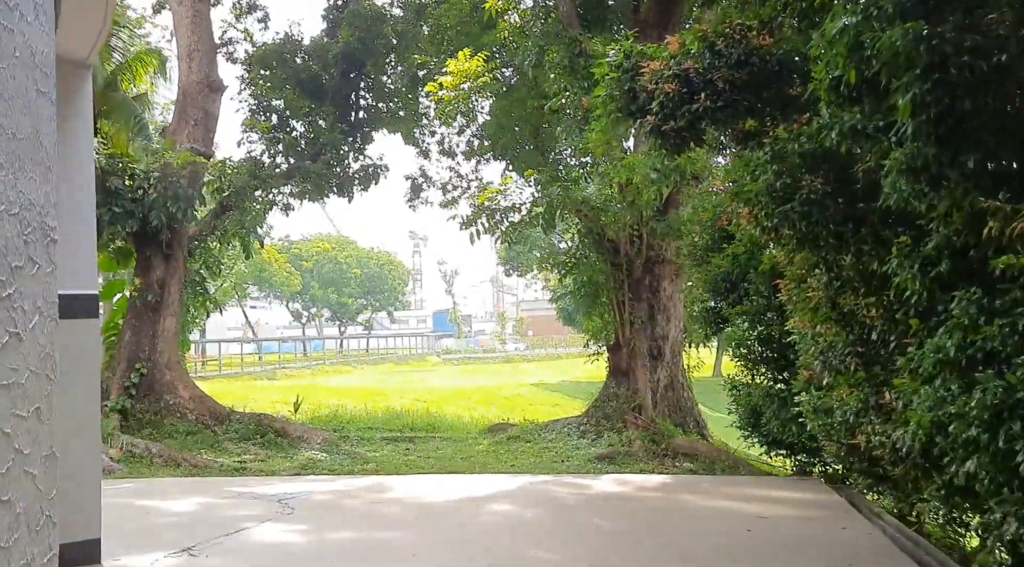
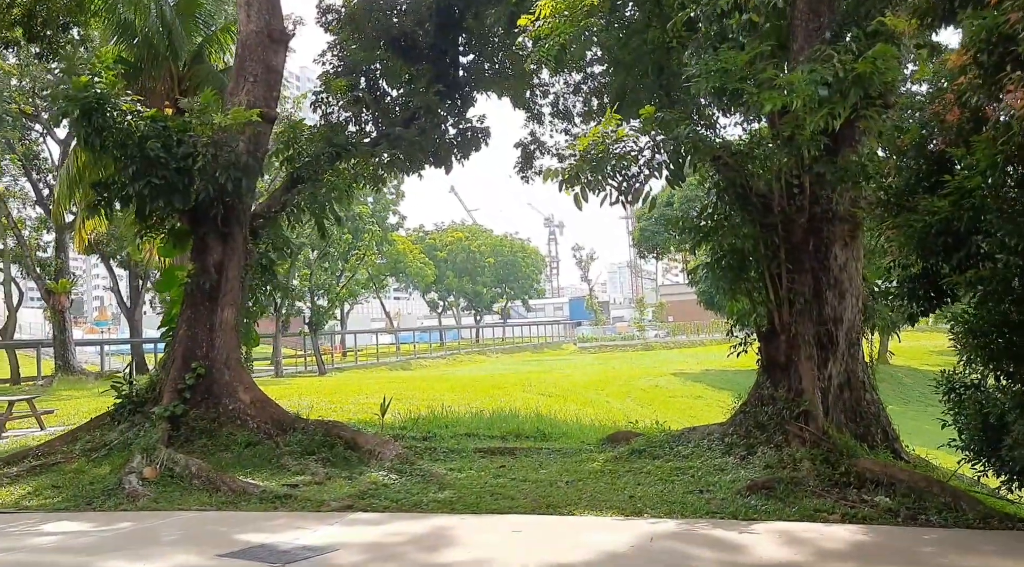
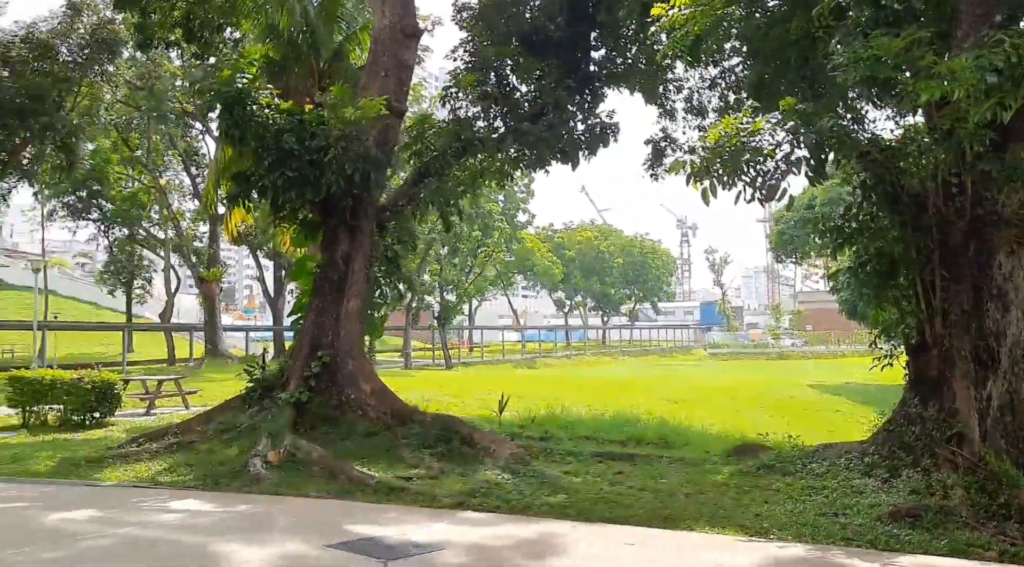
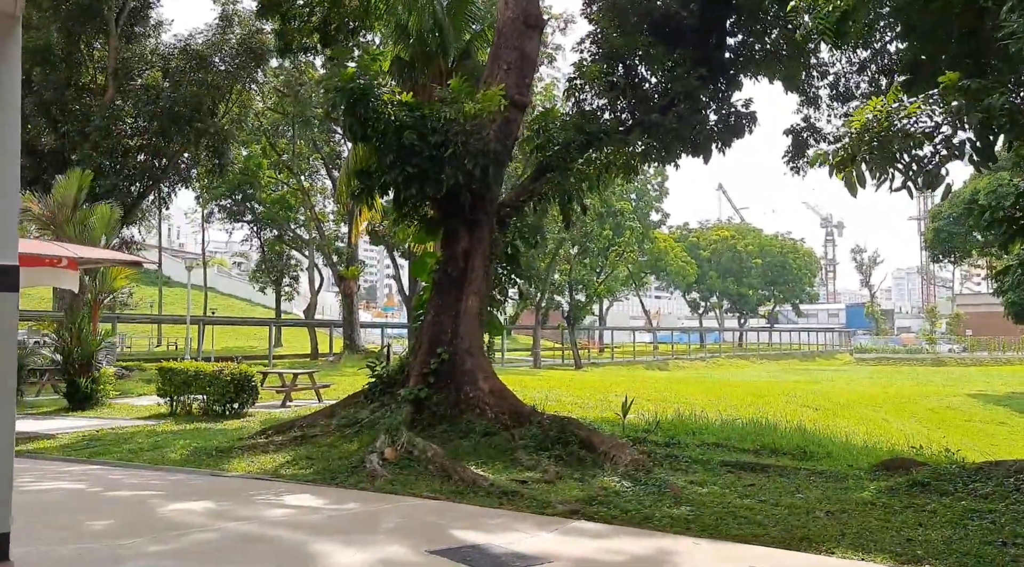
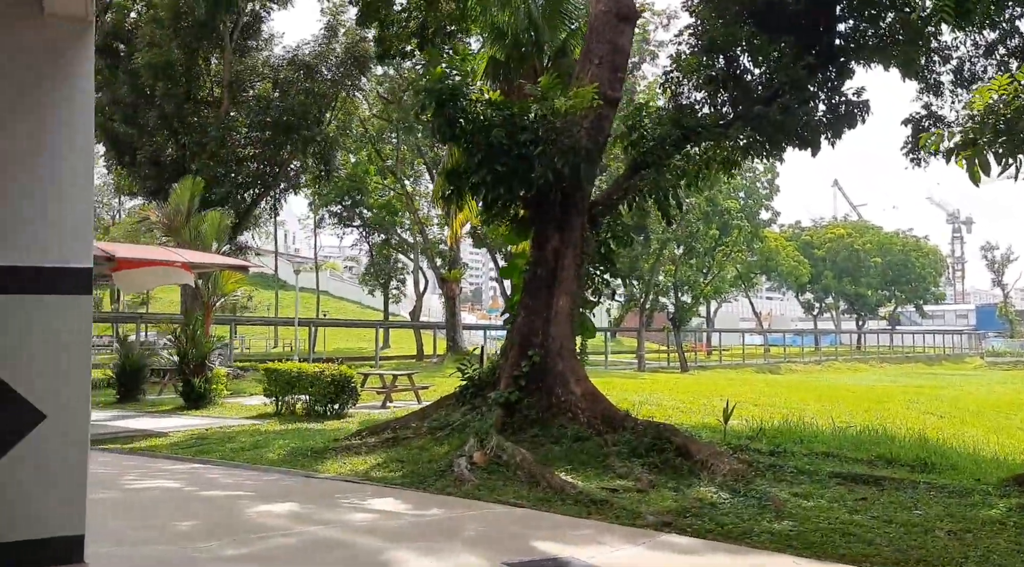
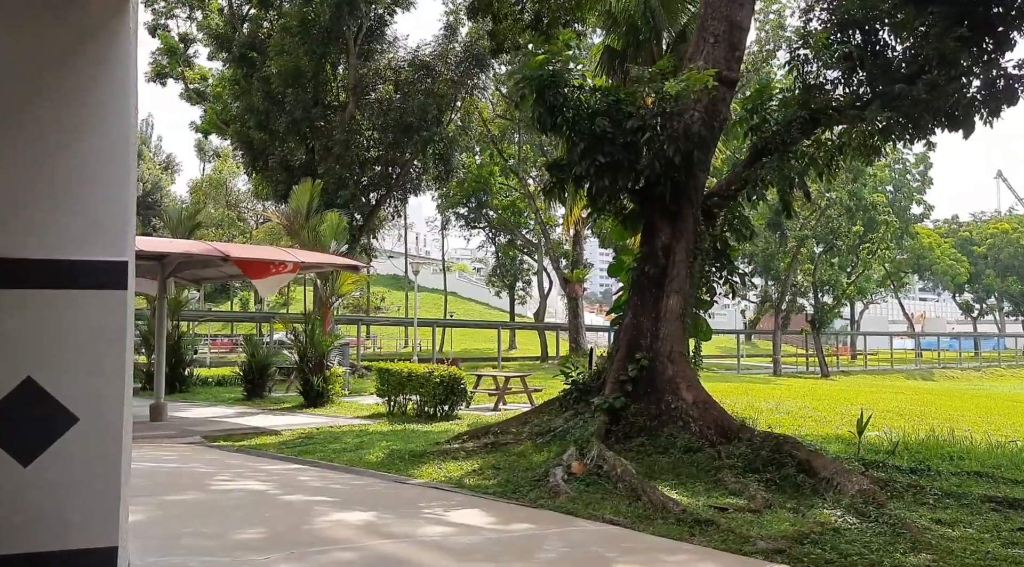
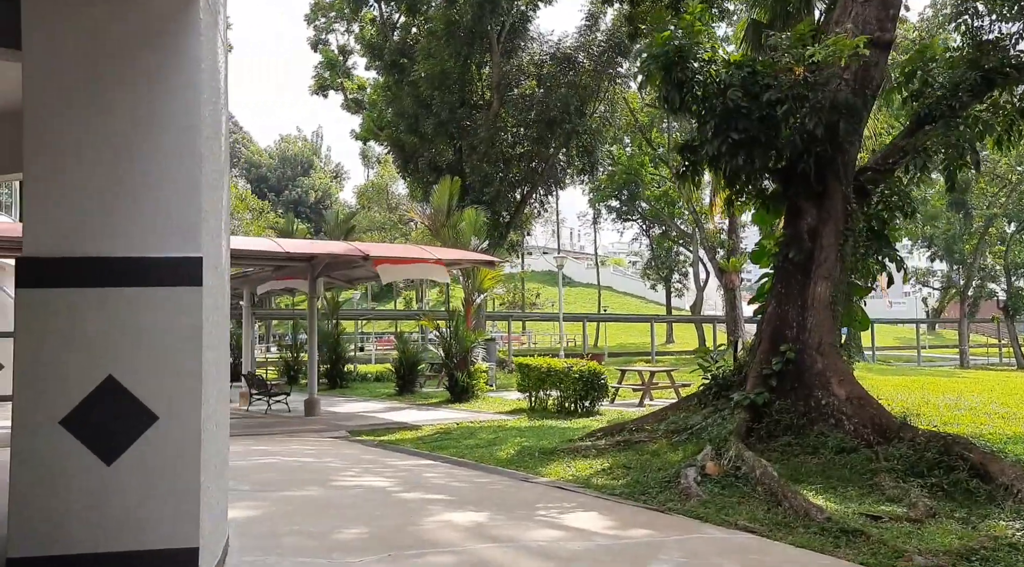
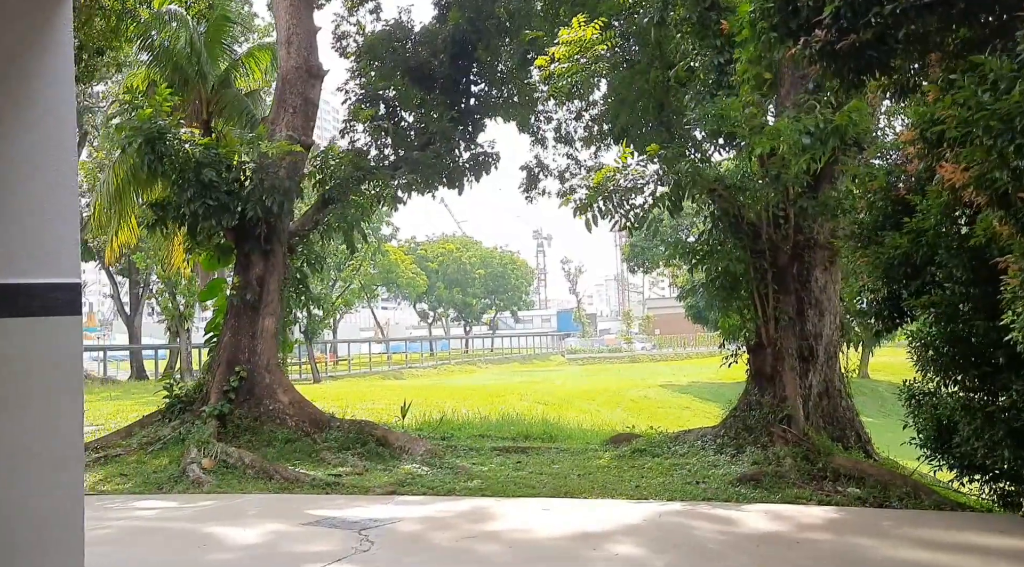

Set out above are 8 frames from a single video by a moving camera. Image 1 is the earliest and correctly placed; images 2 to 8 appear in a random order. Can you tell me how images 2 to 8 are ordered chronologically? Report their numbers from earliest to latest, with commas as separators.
8, 2, 3, 4, 5, 6, 7
